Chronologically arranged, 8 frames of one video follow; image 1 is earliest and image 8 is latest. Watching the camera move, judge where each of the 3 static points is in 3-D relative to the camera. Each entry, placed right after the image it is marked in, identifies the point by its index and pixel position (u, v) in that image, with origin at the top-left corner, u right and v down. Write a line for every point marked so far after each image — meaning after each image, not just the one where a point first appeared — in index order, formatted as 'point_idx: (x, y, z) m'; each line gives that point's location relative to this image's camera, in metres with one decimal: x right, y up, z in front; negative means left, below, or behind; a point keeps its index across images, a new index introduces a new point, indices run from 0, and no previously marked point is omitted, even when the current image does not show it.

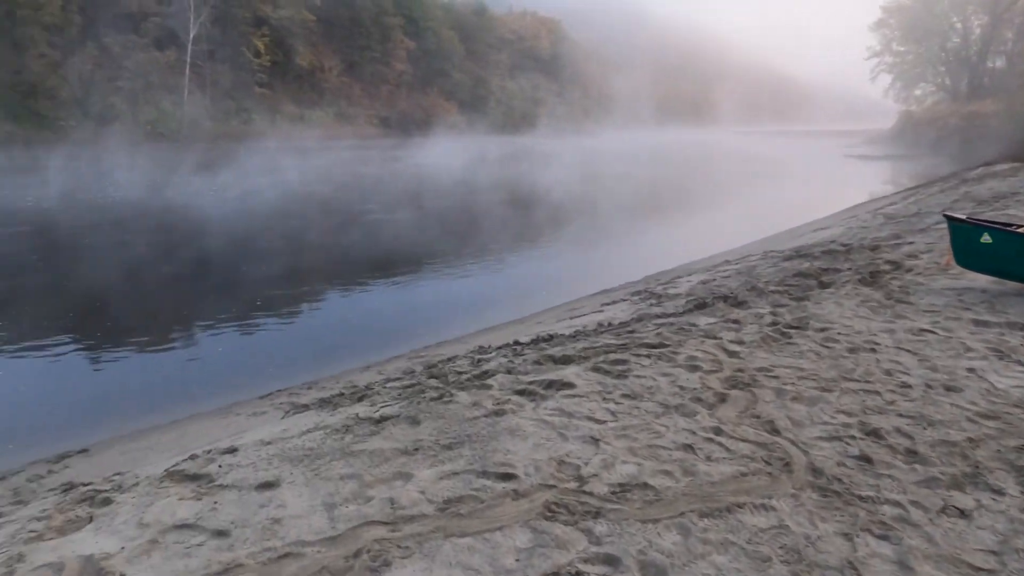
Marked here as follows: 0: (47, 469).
0: (-4.4, -1.7, +6.2) m
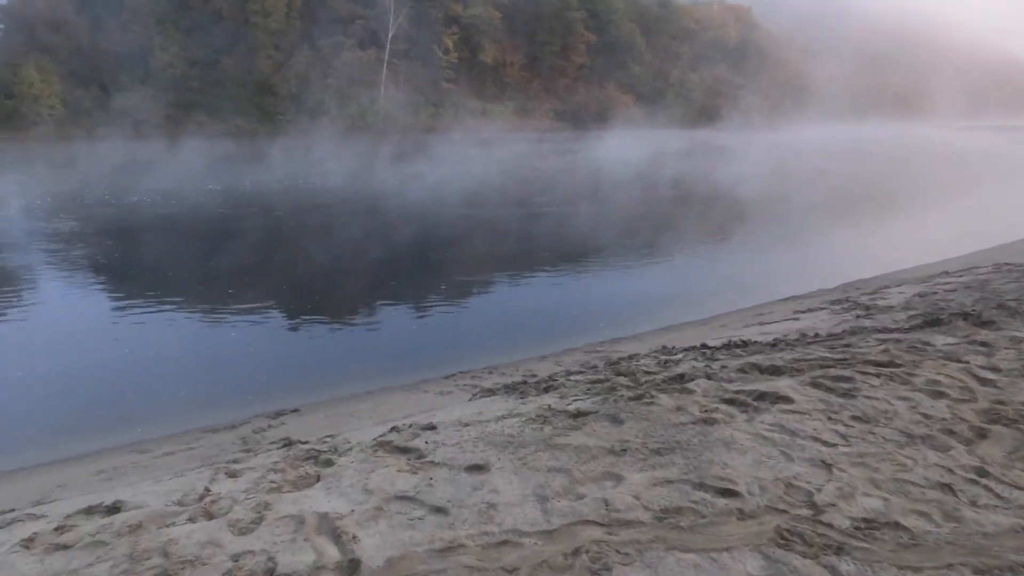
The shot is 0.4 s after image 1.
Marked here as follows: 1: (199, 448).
0: (-2.6, -1.4, +7.0) m
1: (-2.9, -1.5, +6.2) m
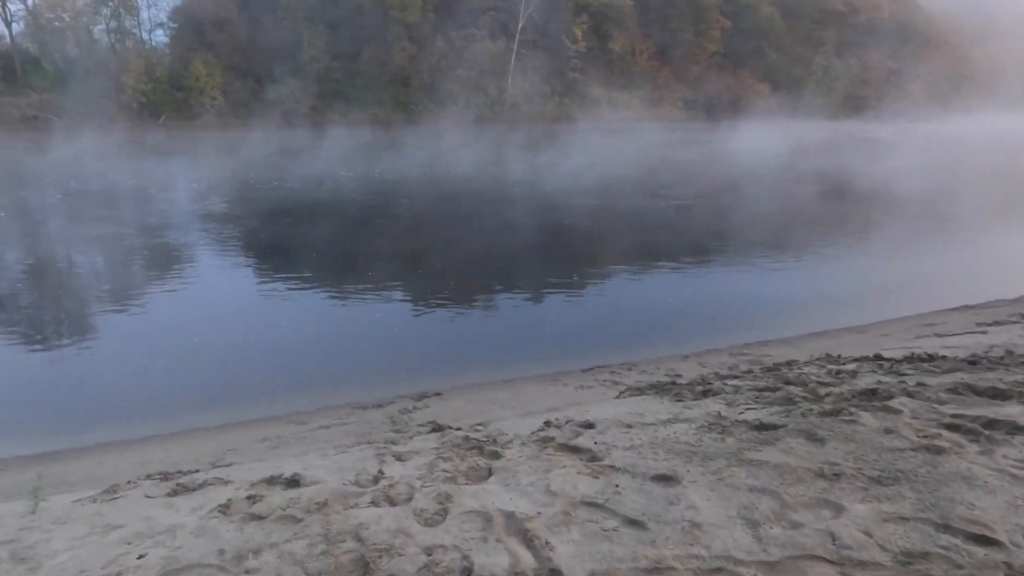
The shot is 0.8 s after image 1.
0: (-1.1, -1.3, +7.2) m
1: (-1.6, -1.3, +6.5) m
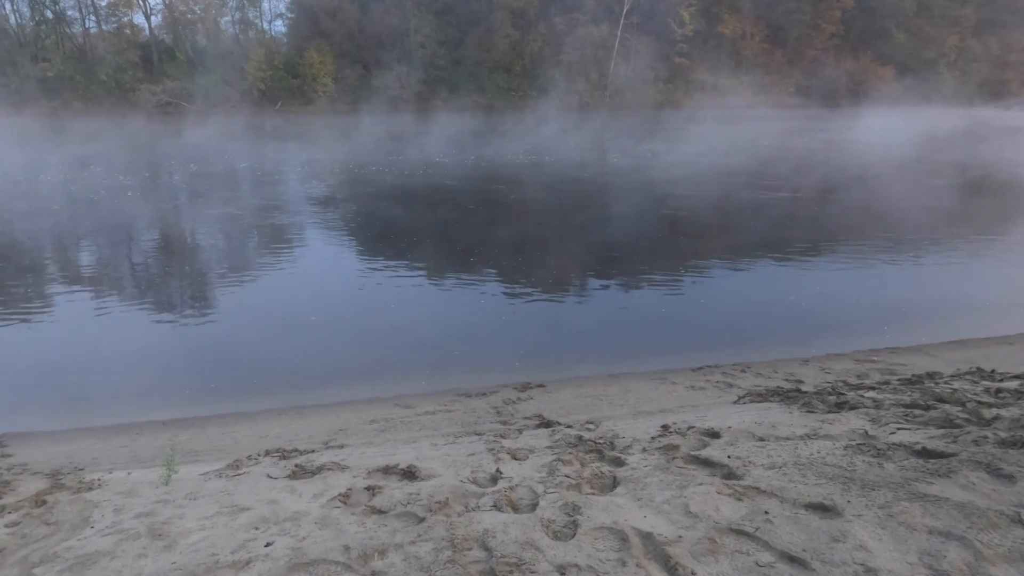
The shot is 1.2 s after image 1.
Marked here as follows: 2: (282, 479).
0: (0.0, -1.1, +7.1) m
1: (-0.5, -1.2, +6.5) m
2: (-1.3, -1.1, +3.6) m
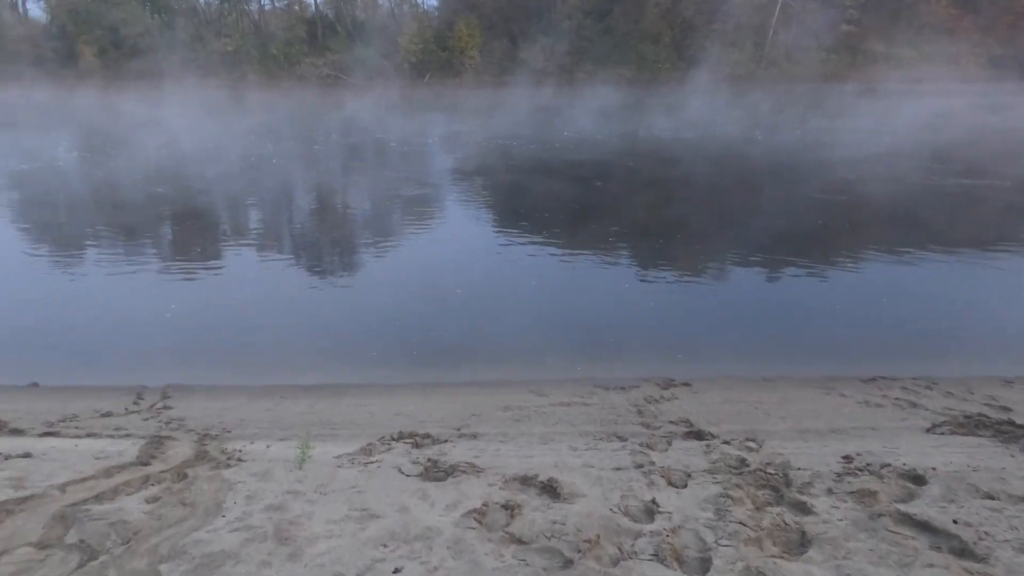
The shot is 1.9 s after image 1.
0: (+1.4, -1.0, +6.5) m
1: (+0.7, -1.1, +6.0) m
2: (-0.5, -1.0, +3.4) m
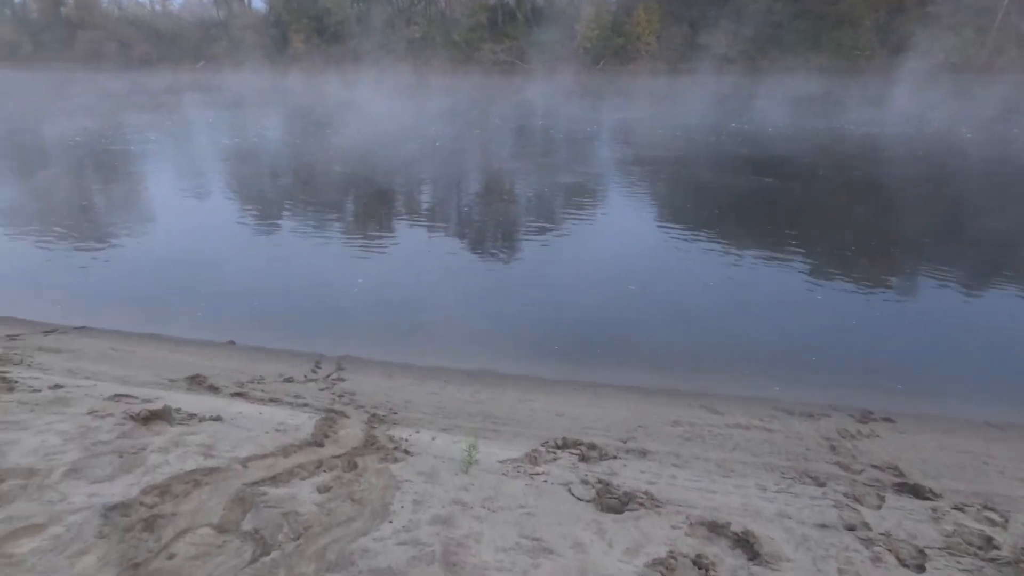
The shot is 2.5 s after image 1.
0: (+2.9, -1.2, +5.7) m
1: (+2.1, -1.2, +5.4) m
2: (+0.3, -1.0, +3.1) m
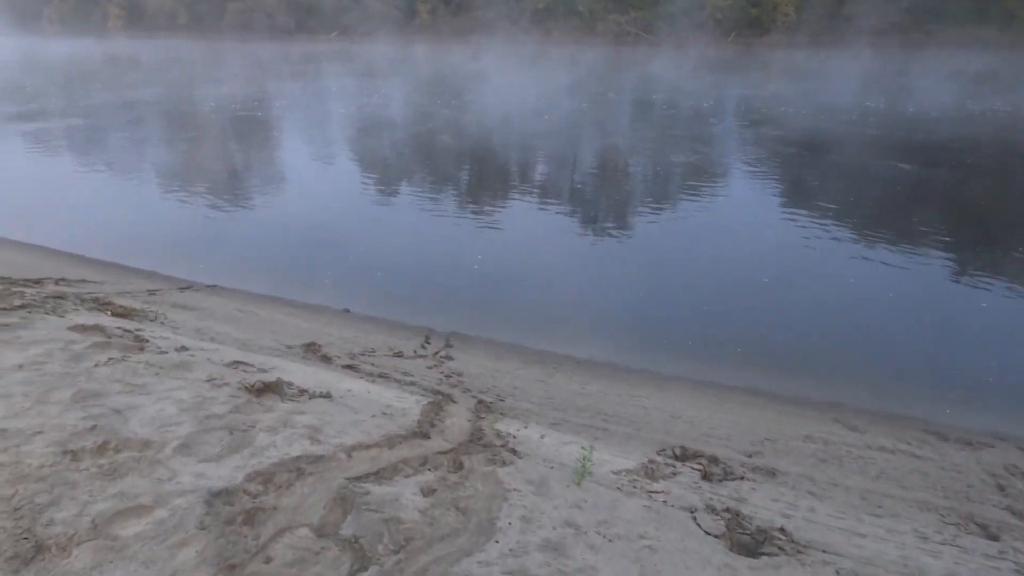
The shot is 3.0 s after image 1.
0: (+3.8, -1.3, +4.9) m
1: (+3.0, -1.2, +4.7) m
2: (+0.8, -1.0, +2.7) m
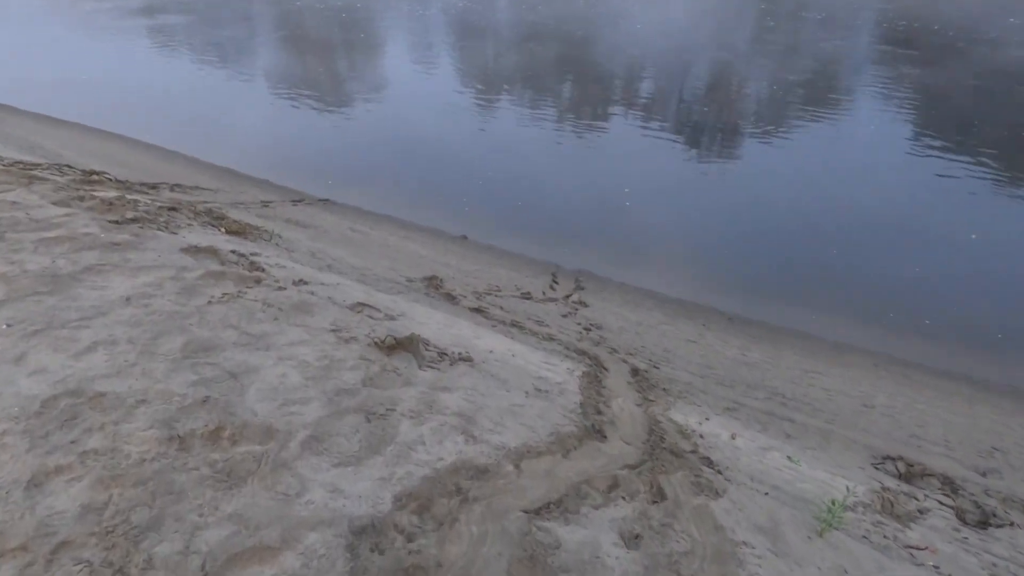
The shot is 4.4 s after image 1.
0: (+4.7, -1.3, +3.7) m
1: (+3.9, -1.2, +3.6) m
2: (+1.5, -1.0, +1.9) m
